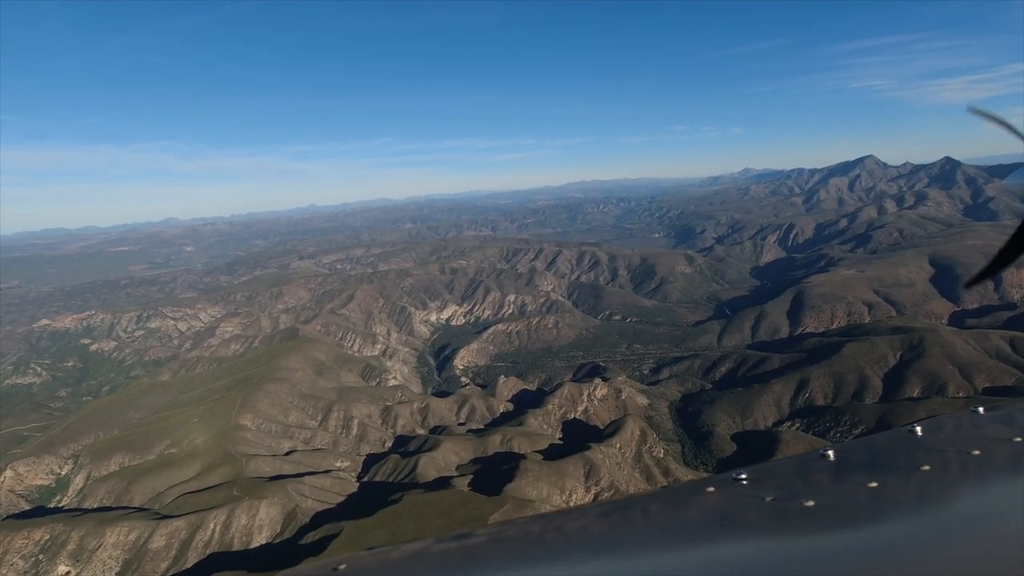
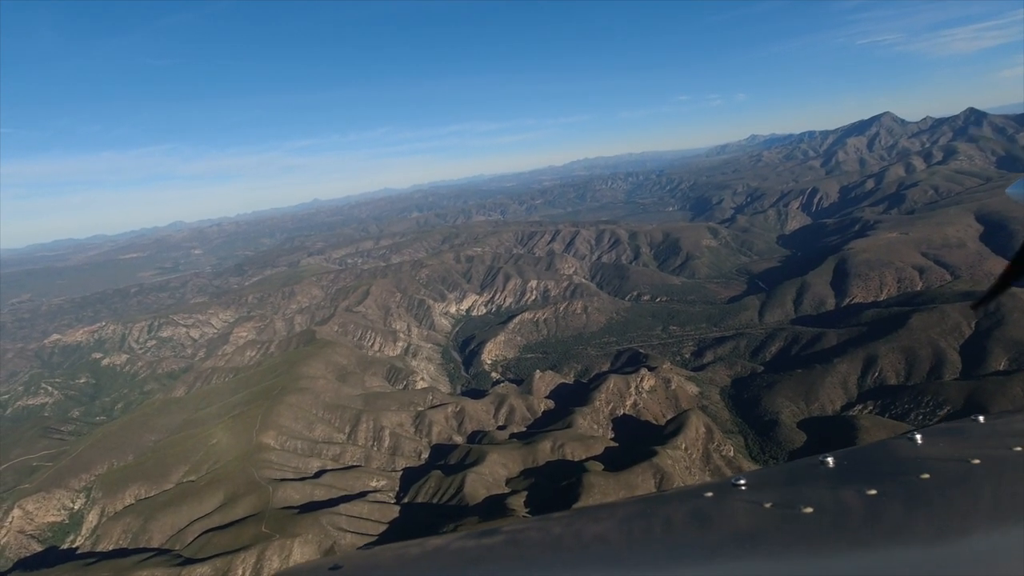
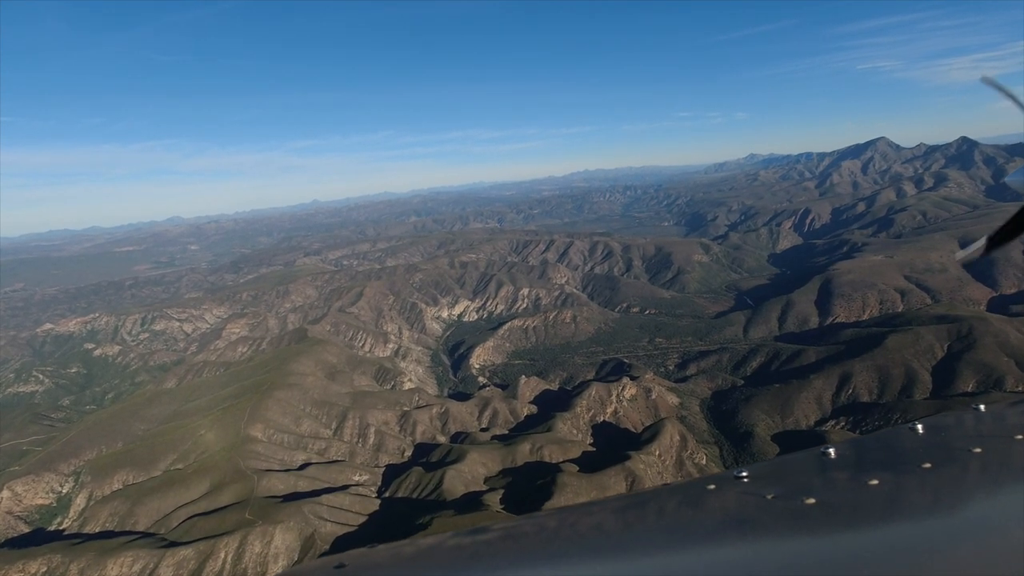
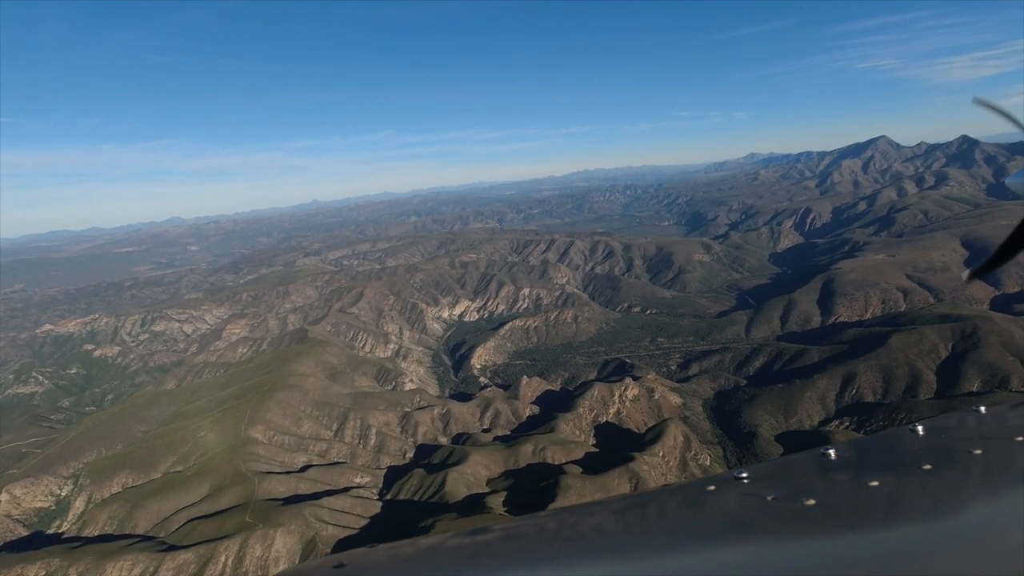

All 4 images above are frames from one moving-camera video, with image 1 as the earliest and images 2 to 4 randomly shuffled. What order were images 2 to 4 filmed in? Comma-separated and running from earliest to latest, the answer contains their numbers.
3, 4, 2
